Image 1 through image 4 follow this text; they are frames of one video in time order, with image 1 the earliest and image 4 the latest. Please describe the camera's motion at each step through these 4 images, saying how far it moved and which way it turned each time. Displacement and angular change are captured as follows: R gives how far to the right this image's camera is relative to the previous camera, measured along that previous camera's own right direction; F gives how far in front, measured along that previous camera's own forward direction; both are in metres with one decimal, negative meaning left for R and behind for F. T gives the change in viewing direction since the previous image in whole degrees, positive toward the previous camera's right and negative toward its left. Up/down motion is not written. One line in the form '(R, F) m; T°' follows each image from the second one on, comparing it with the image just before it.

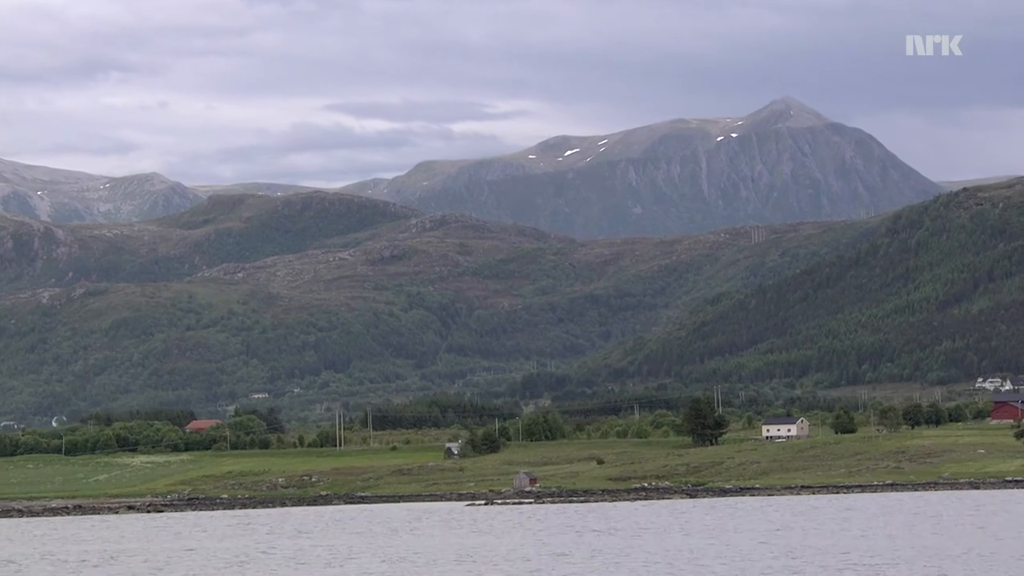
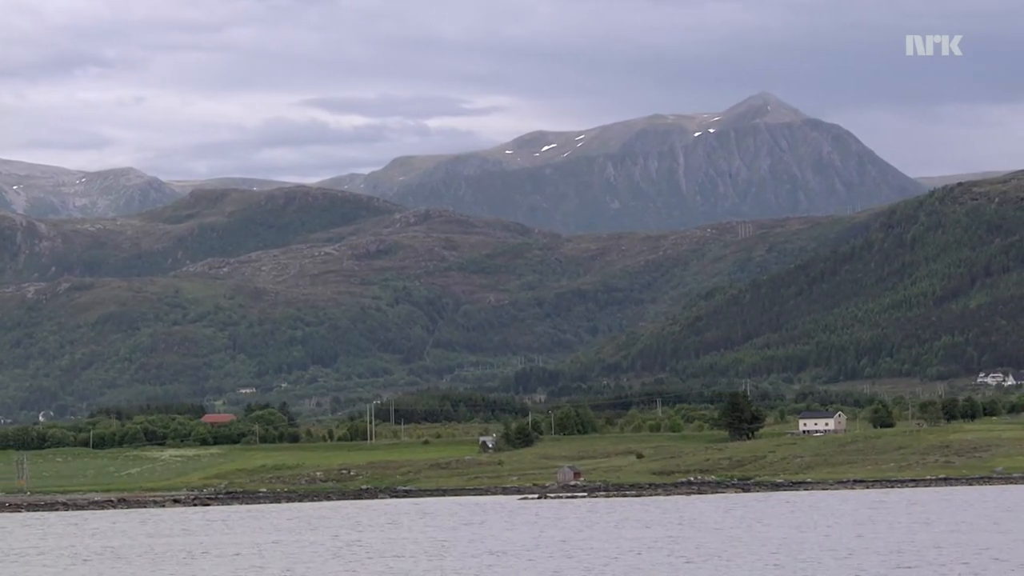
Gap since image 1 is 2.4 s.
(+4.1, +0.2) m; 0°
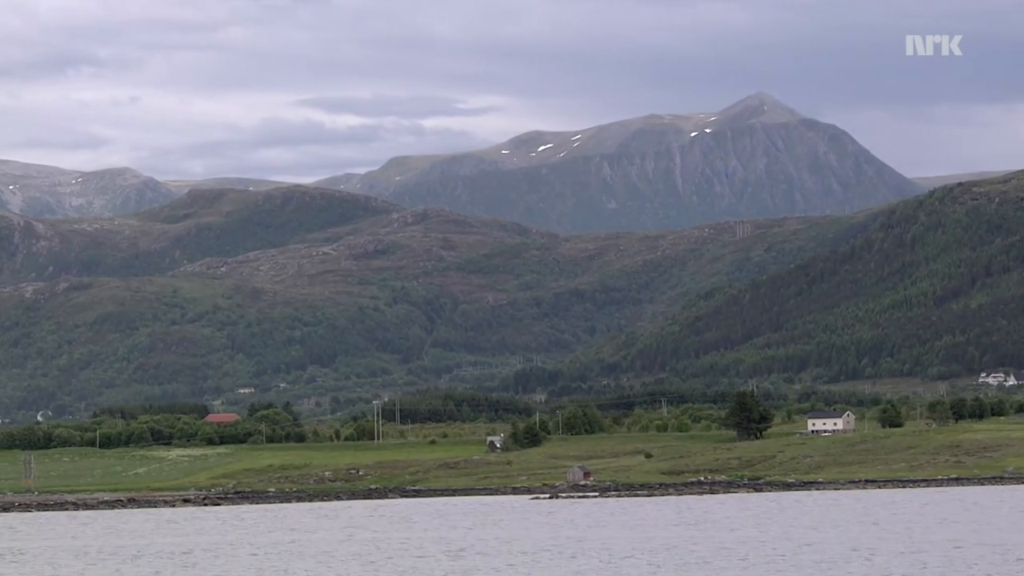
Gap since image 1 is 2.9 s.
(+1.3, +0.2) m; 0°
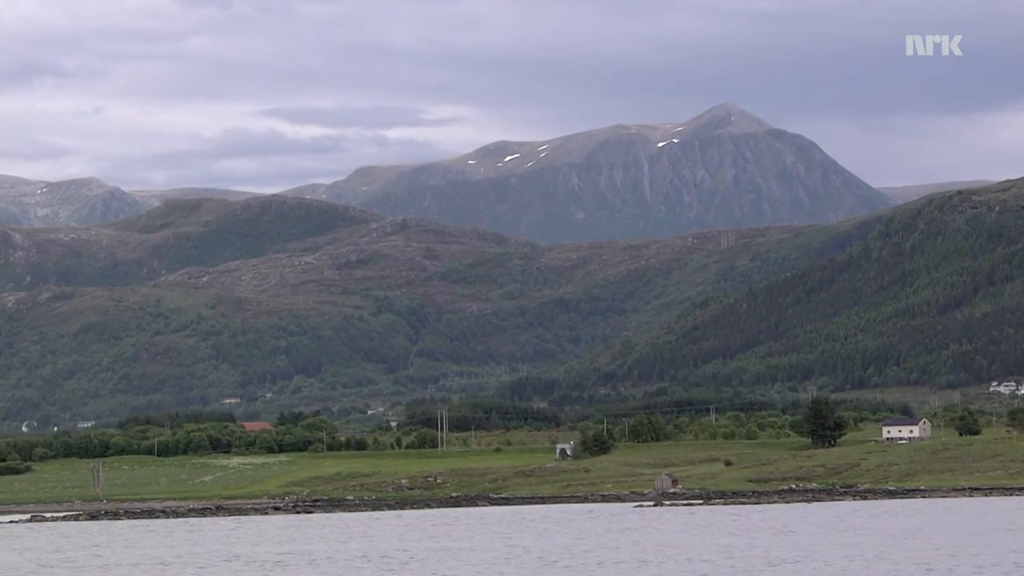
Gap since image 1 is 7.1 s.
(+9.9, +2.6) m; 0°
